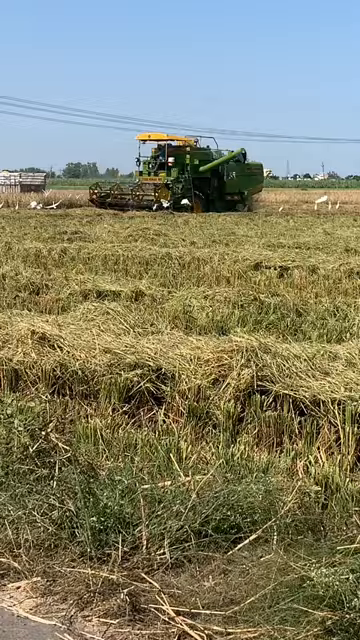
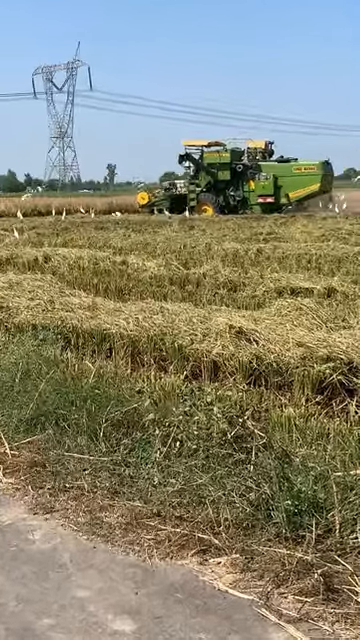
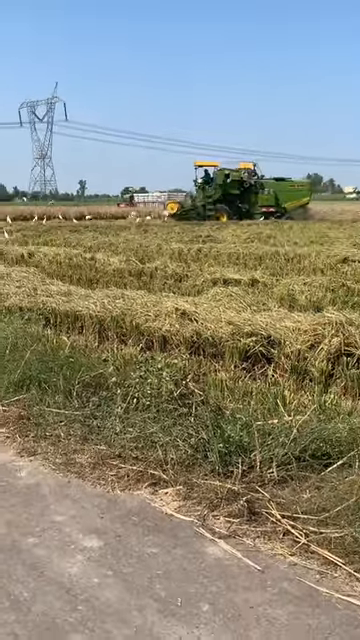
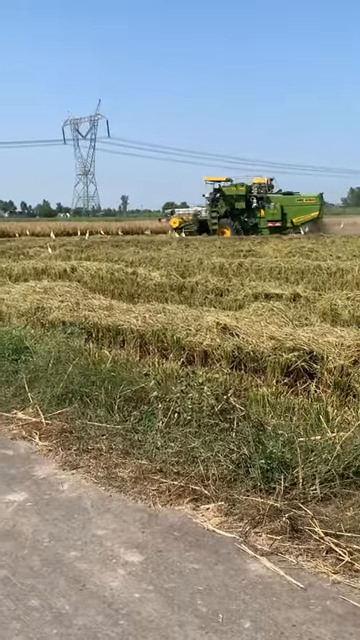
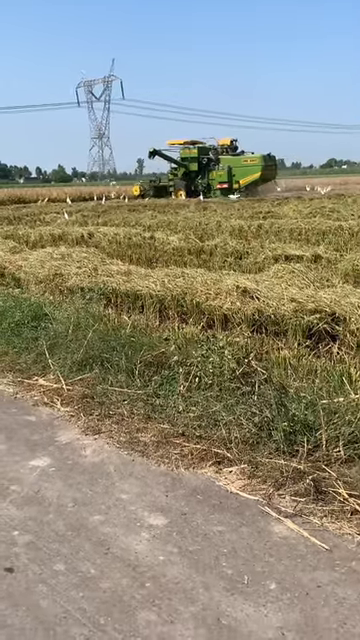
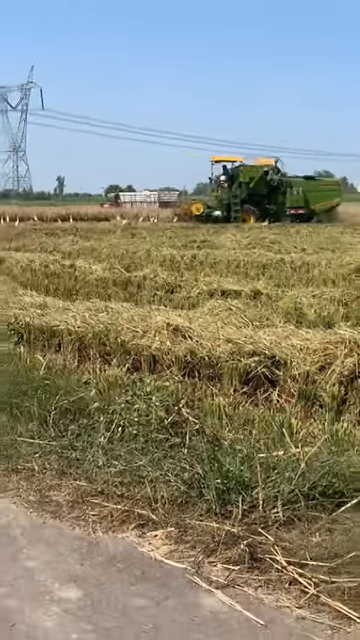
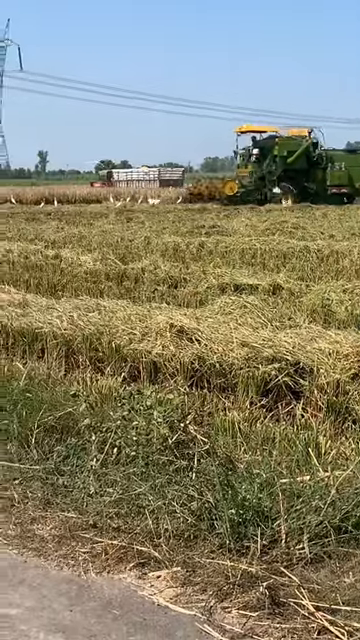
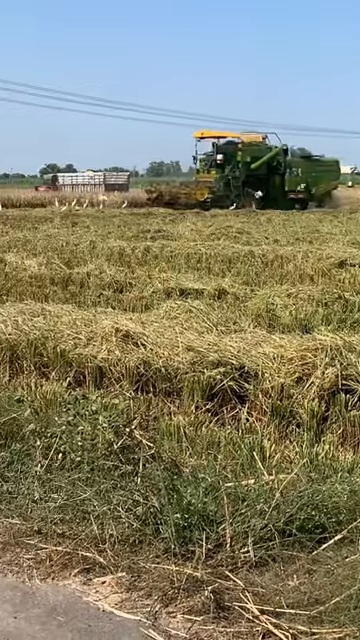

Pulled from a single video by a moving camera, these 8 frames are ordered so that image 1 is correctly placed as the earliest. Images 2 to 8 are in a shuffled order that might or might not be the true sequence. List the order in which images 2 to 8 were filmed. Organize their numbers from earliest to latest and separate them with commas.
8, 7, 6, 3, 4, 2, 5
